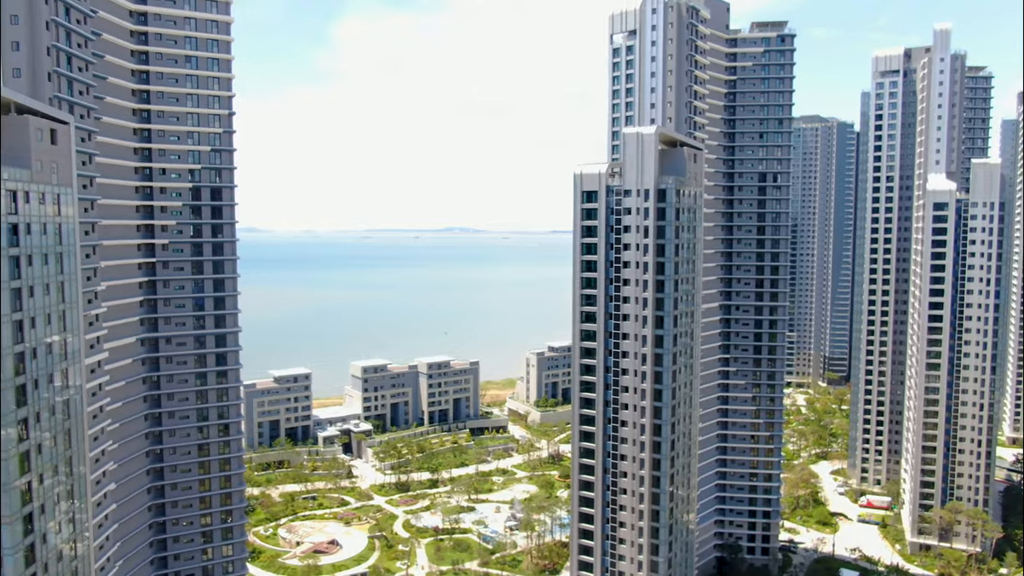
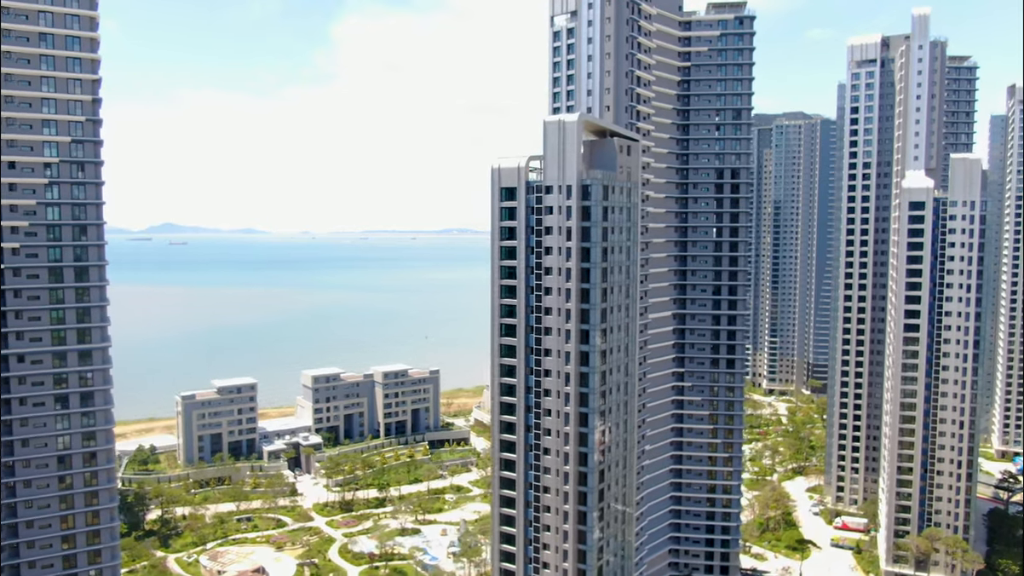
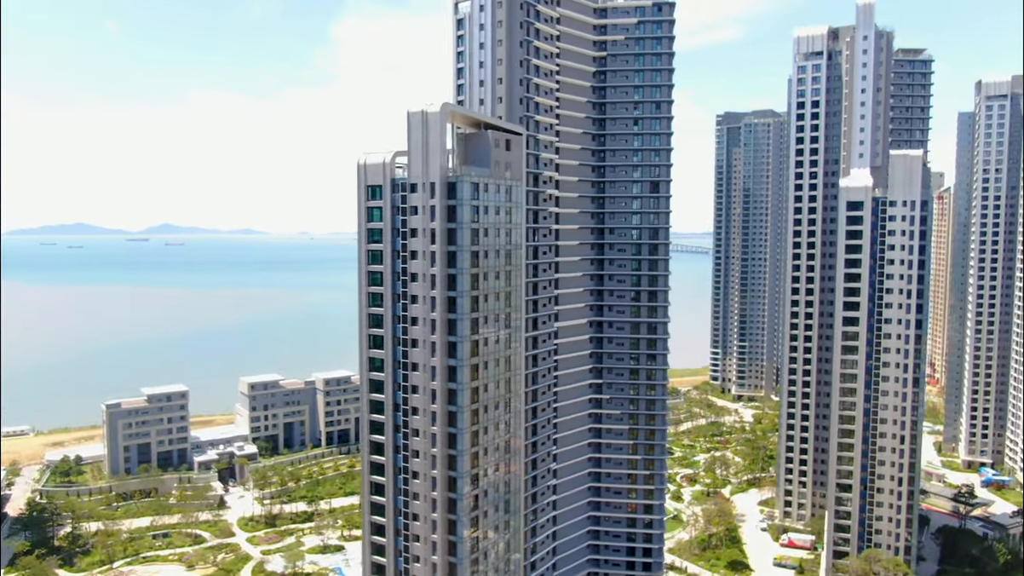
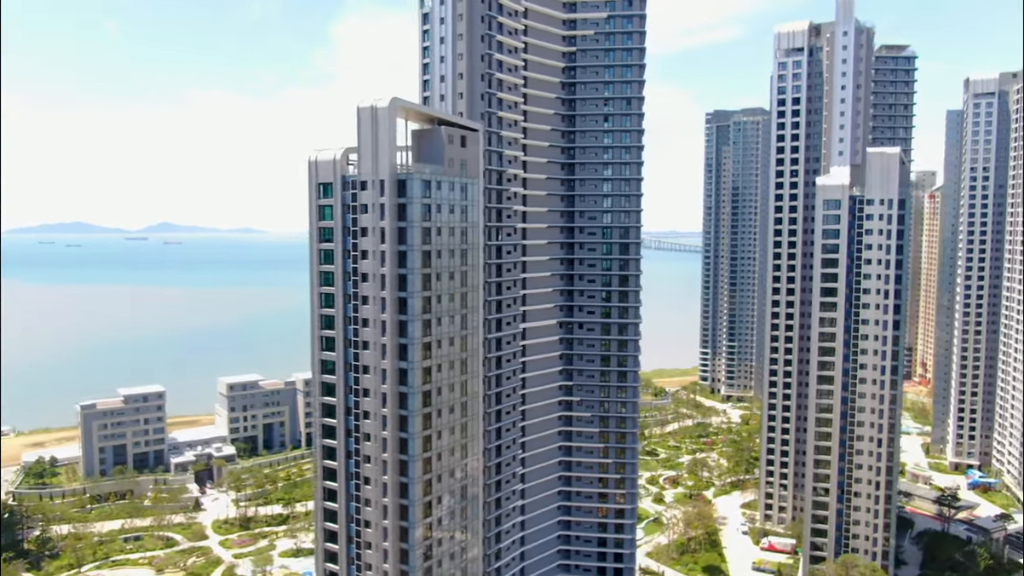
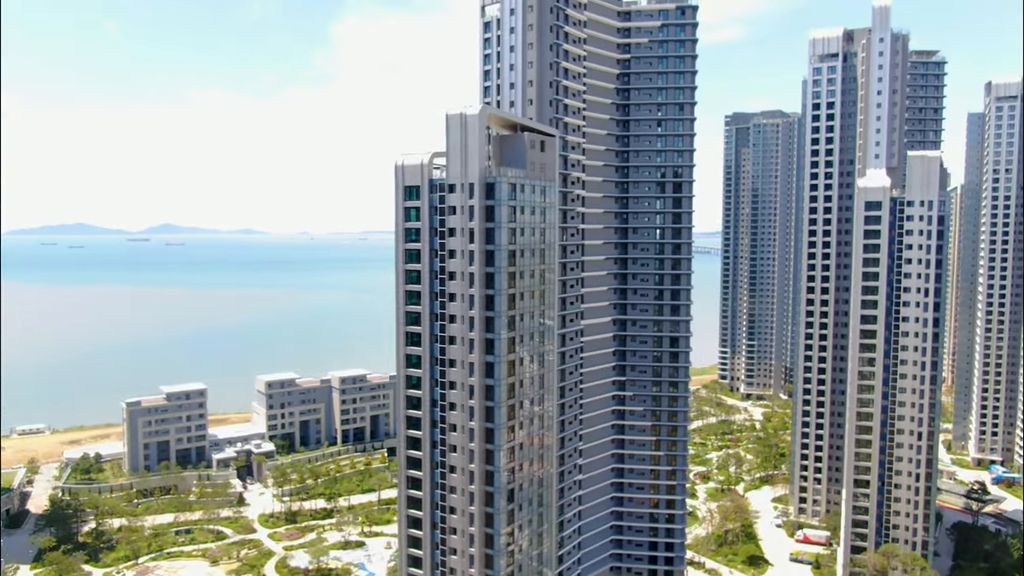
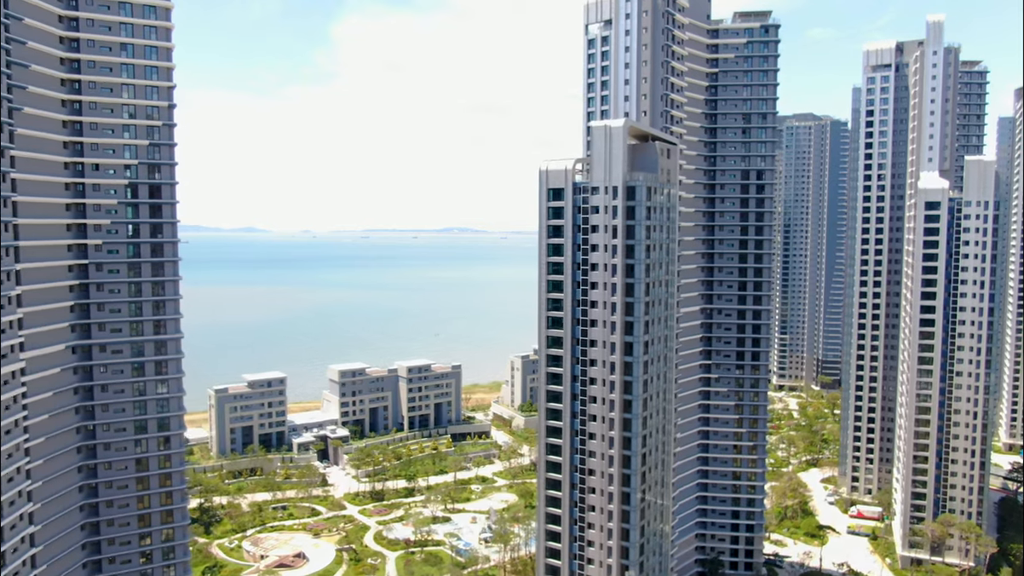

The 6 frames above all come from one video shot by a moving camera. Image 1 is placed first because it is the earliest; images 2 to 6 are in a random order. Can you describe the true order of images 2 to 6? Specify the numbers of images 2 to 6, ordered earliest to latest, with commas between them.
6, 2, 5, 3, 4
